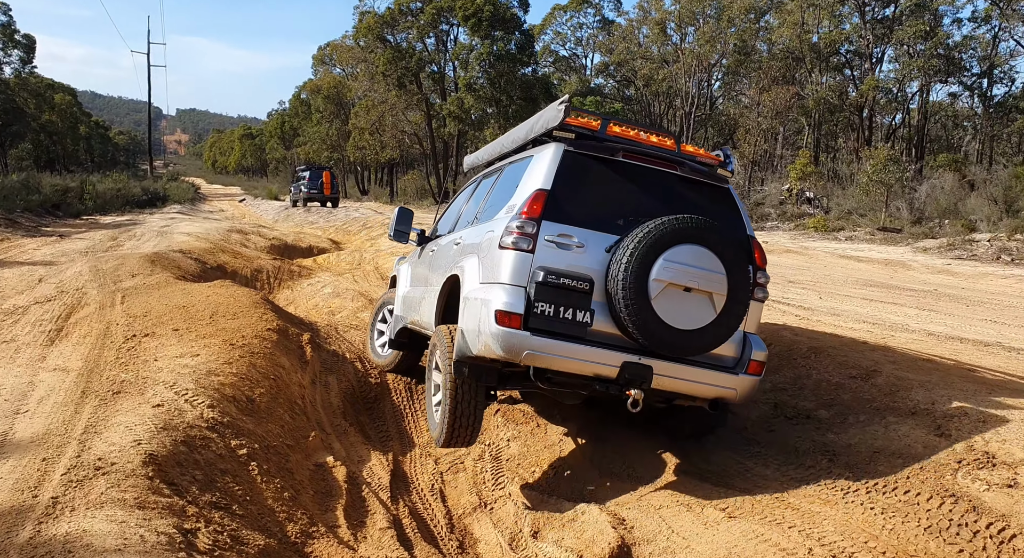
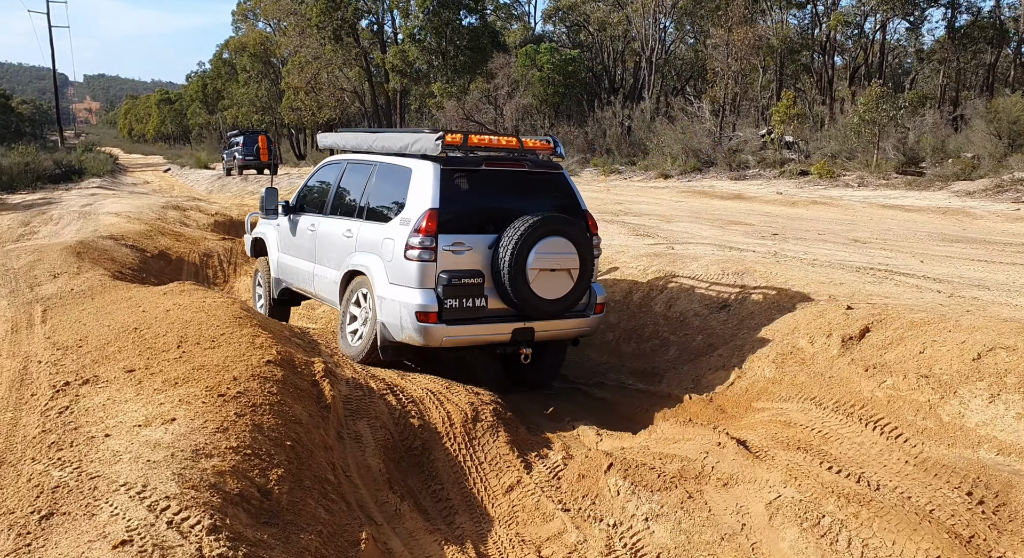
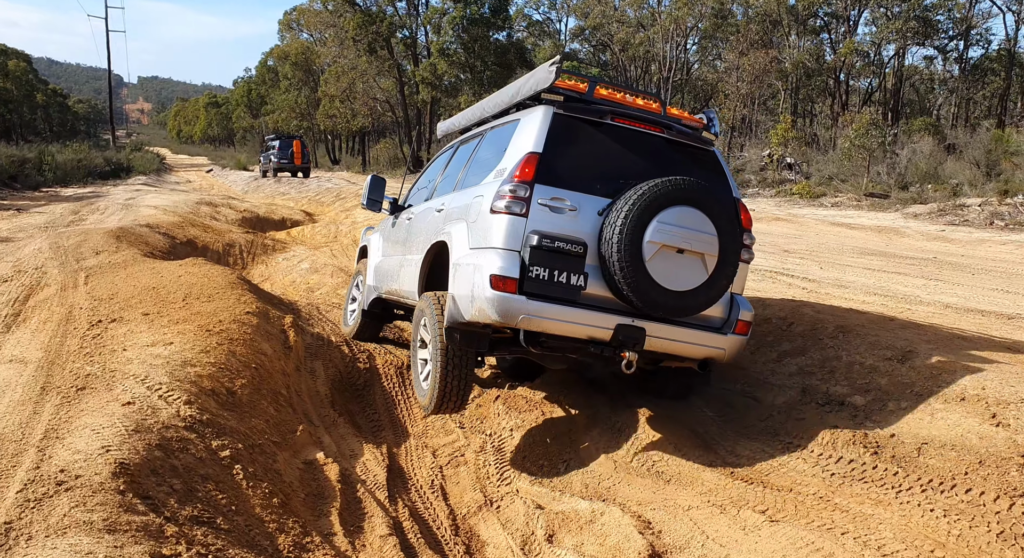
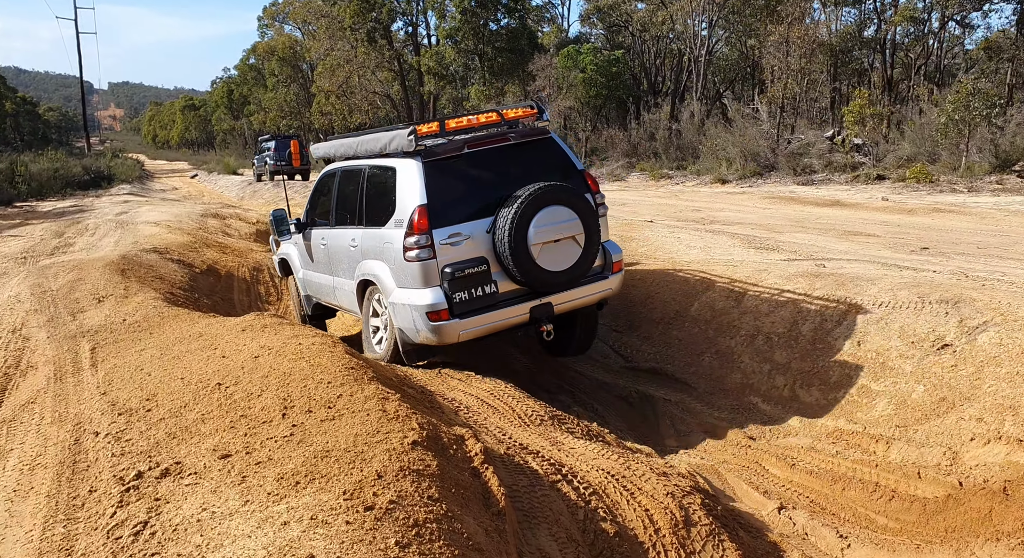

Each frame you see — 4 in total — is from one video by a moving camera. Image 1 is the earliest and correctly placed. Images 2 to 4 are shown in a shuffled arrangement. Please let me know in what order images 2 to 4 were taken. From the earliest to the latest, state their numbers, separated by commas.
3, 2, 4
